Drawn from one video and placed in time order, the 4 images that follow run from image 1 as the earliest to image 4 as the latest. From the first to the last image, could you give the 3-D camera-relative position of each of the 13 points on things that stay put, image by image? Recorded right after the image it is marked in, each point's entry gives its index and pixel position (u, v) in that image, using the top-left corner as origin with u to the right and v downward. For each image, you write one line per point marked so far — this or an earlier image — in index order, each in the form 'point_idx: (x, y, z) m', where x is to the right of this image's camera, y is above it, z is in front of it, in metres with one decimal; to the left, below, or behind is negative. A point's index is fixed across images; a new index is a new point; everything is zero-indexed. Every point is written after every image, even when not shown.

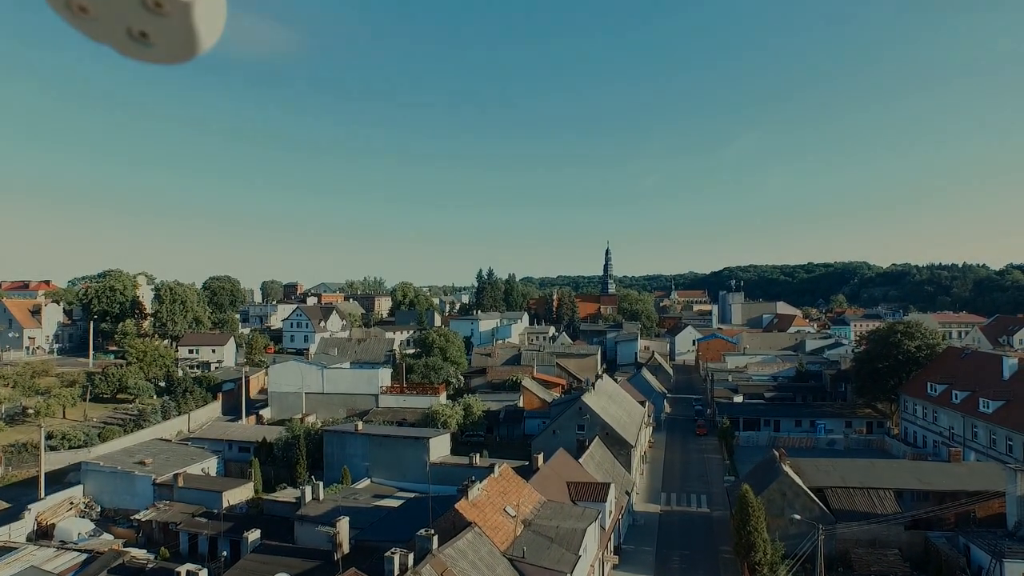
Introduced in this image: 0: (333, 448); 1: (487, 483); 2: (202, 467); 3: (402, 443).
0: (-5.2, -4.7, +19.7) m
1: (-0.5, -3.7, +13.1) m
2: (-8.7, -5.1, +19.2) m
3: (-3.1, -4.3, +19.1) m
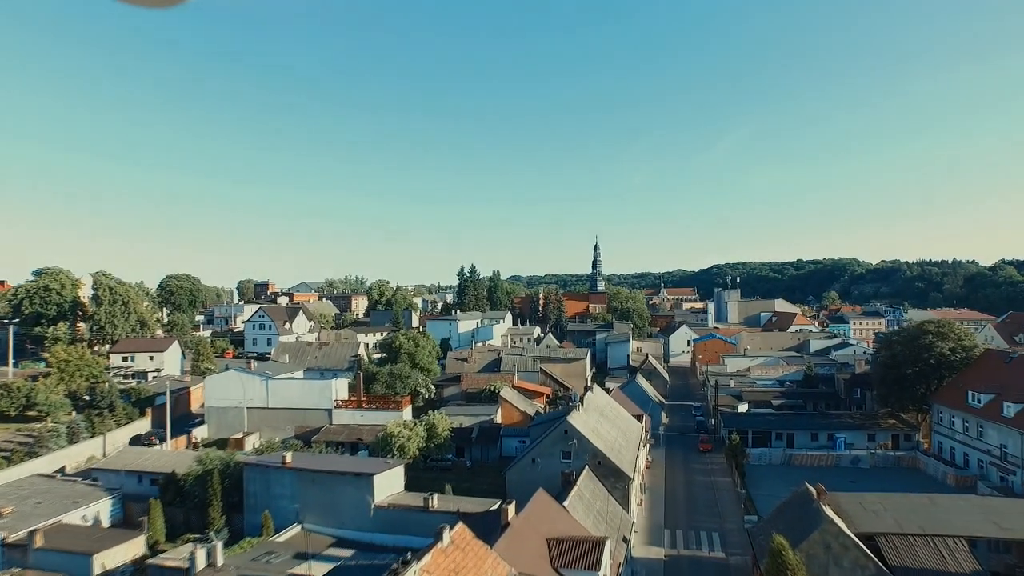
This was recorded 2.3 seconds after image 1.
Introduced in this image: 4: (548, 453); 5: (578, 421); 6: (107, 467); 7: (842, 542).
0: (-5.9, -4.6, +15.7) m
1: (-1.1, -3.6, +9.1) m
2: (-9.5, -5.0, +15.1) m
3: (-3.8, -4.3, +15.0) m
4: (+0.9, -4.2, +17.6) m
5: (+1.7, -3.5, +17.9) m
6: (-10.6, -4.7, +17.9) m
7: (+6.2, -4.8, +12.9) m
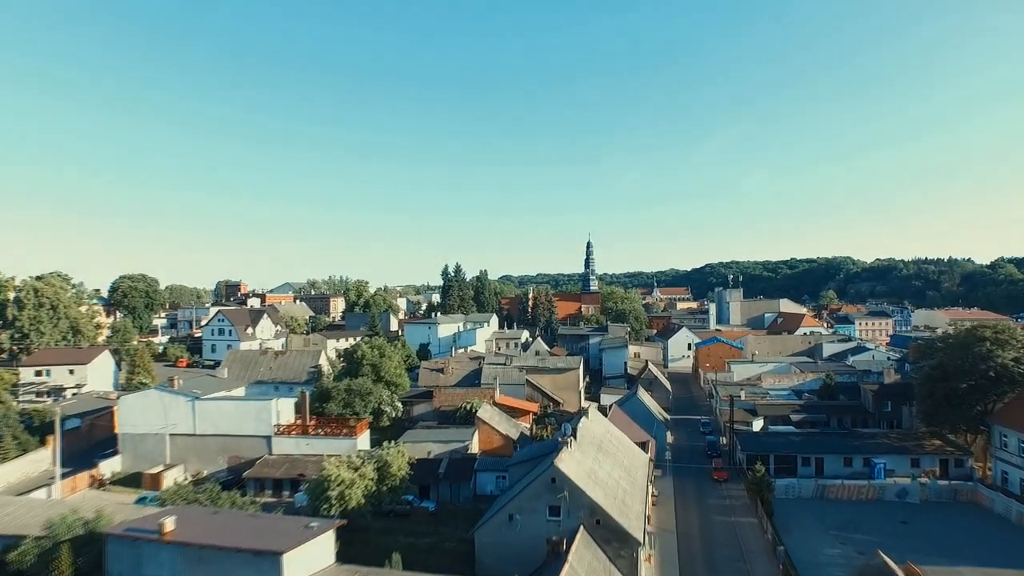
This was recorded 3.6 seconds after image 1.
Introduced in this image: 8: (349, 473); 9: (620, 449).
0: (-6.5, -4.6, +11.3) m
1: (-1.6, -3.7, +4.8) m
2: (-10.0, -5.0, +10.7) m
3: (-4.4, -4.3, +10.7) m
4: (+0.4, -4.2, +13.3) m
5: (+1.1, -3.5, +13.6) m
6: (-11.2, -4.8, +13.5) m
7: (+5.7, -4.8, +8.6) m
8: (-3.5, -4.4, +16.0) m
9: (+2.7, -4.1, +17.3) m
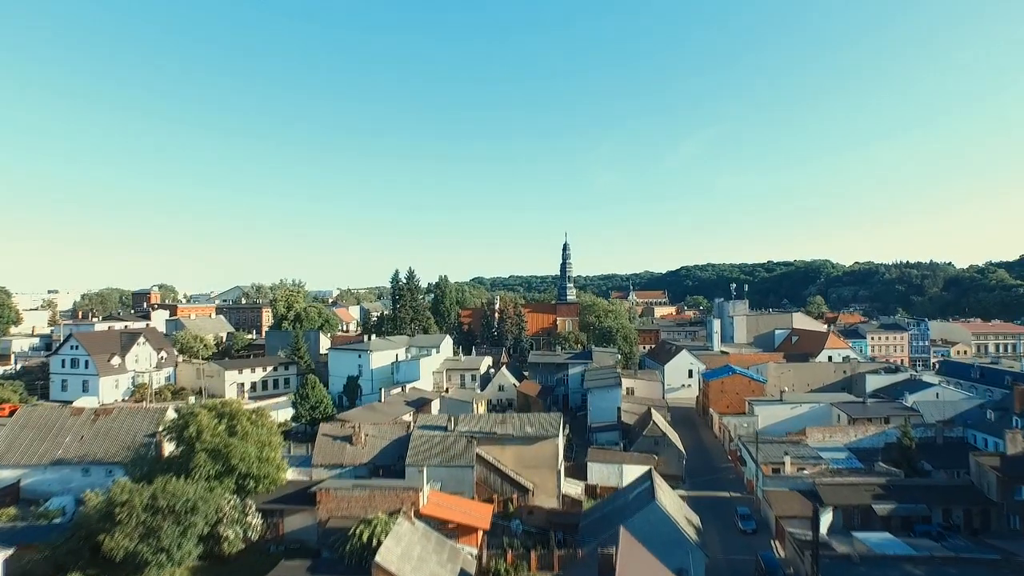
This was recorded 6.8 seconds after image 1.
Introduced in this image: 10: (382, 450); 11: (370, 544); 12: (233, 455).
0: (-7.4, -5.3, +0.6) m
1: (-2.2, -4.4, -5.8) m
2: (-10.9, -5.7, -0.1) m
3: (-5.2, -5.0, 0.0) m
4: (-0.6, -5.0, +2.8) m
5: (+0.2, -4.2, +3.2) m
6: (-12.2, -5.5, +2.6) m
7: (+4.9, -5.5, -1.6) m
8: (-4.6, -5.2, +5.4) m
9: (+1.6, -4.8, +6.9) m
10: (-3.8, -4.7, +19.8) m
11: (-2.9, -5.2, +14.0) m
12: (-6.5, -3.8, +16.0) m
